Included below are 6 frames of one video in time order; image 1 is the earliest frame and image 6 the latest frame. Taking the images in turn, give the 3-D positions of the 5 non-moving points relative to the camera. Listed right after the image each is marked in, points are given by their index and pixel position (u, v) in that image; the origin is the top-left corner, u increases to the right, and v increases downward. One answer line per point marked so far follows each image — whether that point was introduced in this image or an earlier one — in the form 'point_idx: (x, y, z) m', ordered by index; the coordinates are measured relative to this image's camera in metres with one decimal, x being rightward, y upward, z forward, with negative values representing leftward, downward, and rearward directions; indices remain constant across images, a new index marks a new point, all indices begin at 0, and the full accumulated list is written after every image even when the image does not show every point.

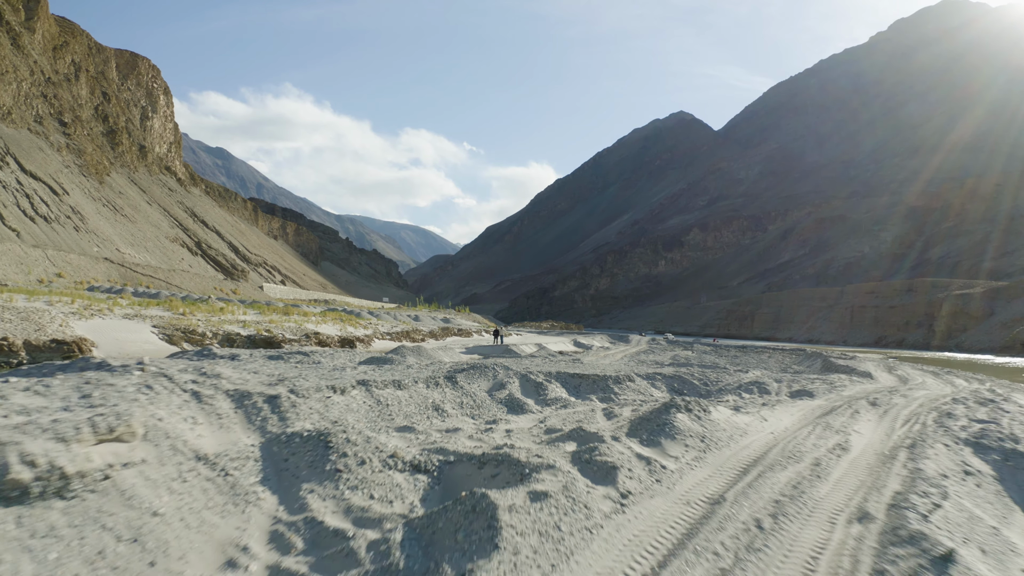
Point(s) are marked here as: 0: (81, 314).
0: (-11.6, -0.7, +15.3) m
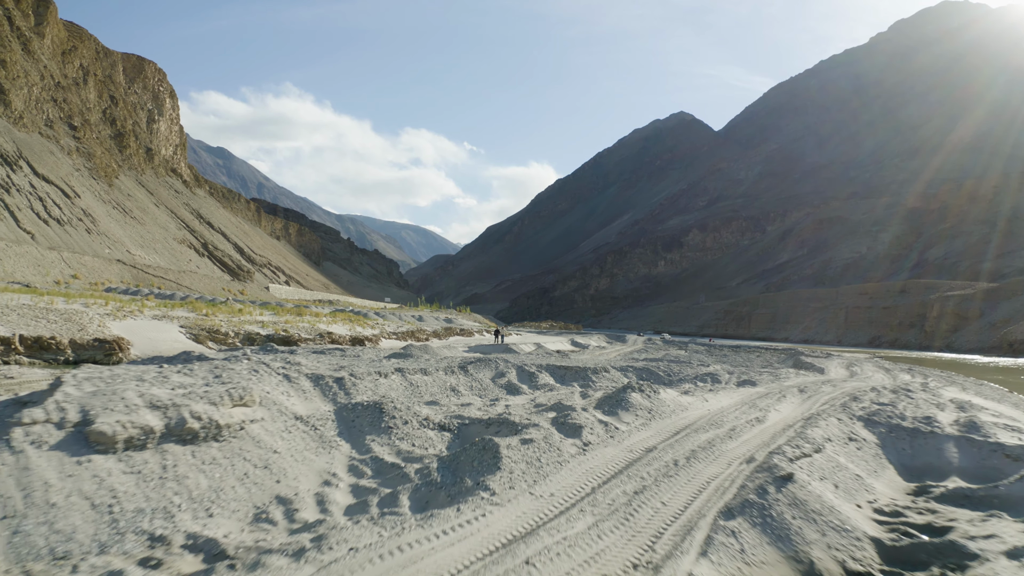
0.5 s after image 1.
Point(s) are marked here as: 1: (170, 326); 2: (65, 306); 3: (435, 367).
0: (-11.6, -0.8, +16.6) m
1: (-10.2, -1.1, +17.0) m
2: (-12.5, -0.5, +16.0) m
3: (-1.6, -1.5, +11.6) m
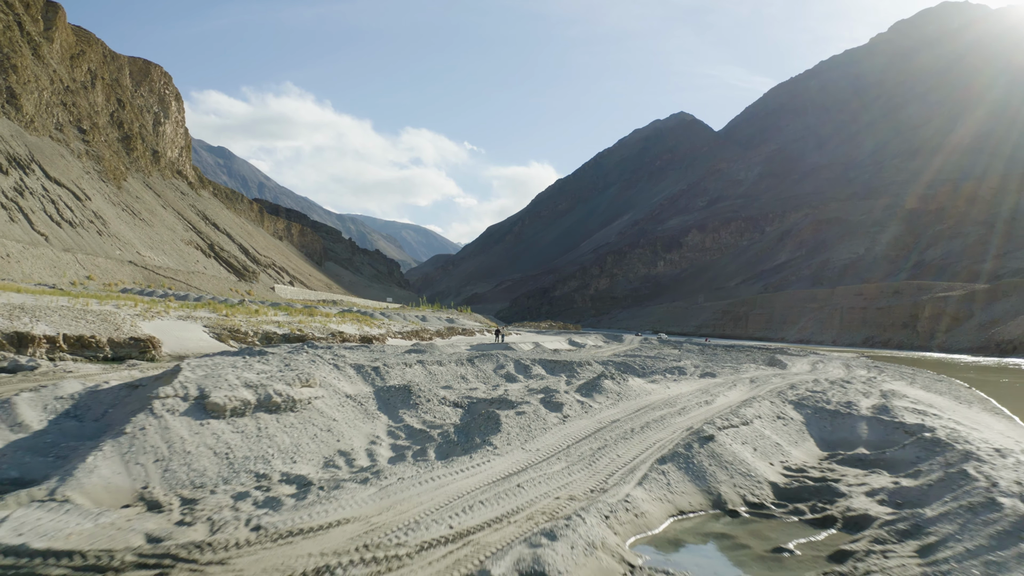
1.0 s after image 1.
0: (-11.6, -0.9, +17.9) m
1: (-10.2, -1.2, +18.3) m
2: (-12.5, -0.6, +17.3) m
3: (-1.6, -1.6, +12.9) m
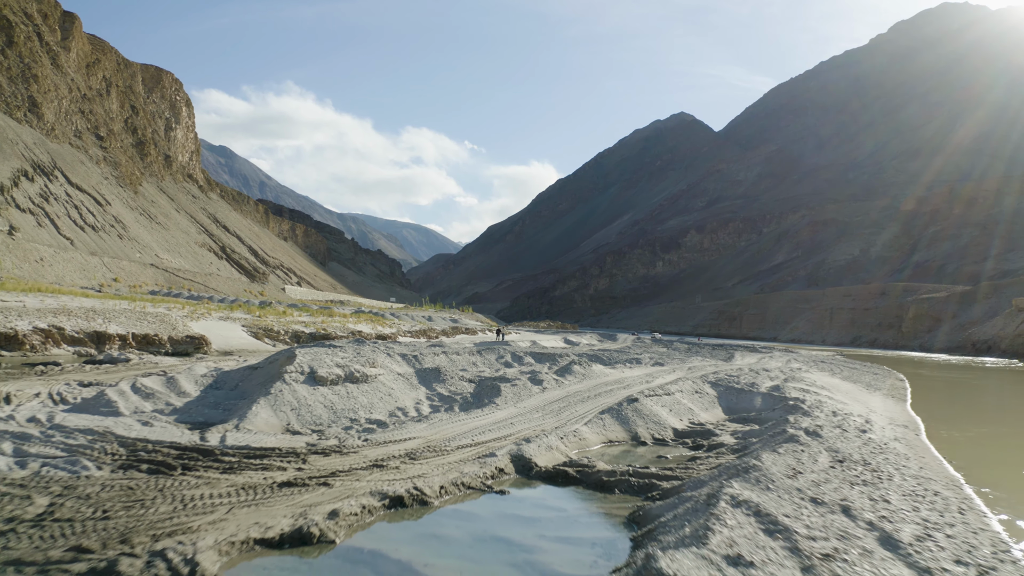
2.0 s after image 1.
0: (-11.6, -1.0, +20.6) m
1: (-10.2, -1.4, +21.1) m
2: (-12.6, -0.8, +20.1) m
3: (-1.6, -1.8, +15.6) m
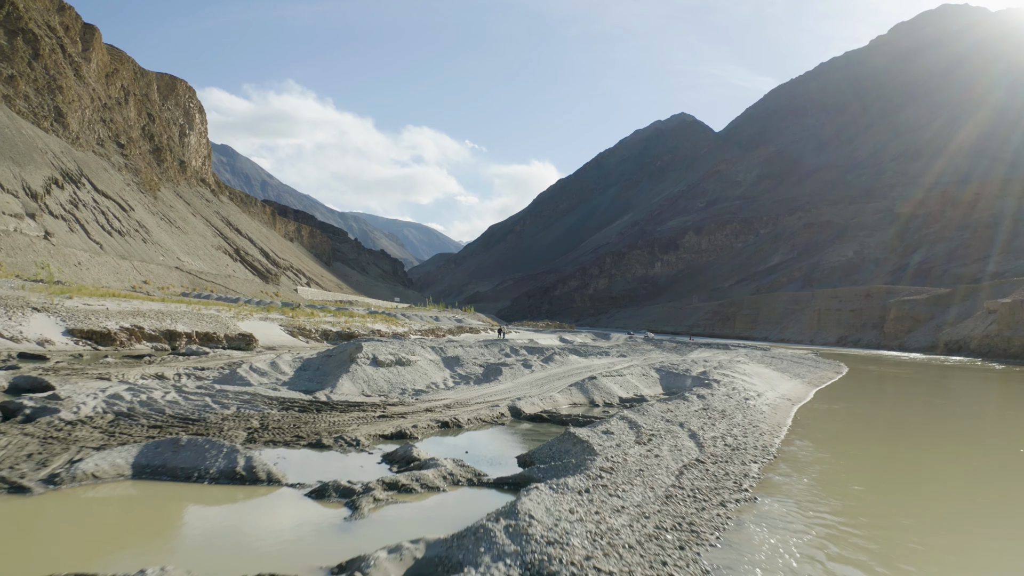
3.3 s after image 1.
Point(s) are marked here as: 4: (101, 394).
0: (-11.6, -1.3, +24.2) m
1: (-10.3, -1.6, +24.6) m
2: (-12.6, -1.0, +23.6) m
3: (-1.7, -2.1, +19.1) m
4: (-6.1, -1.6, +8.6) m
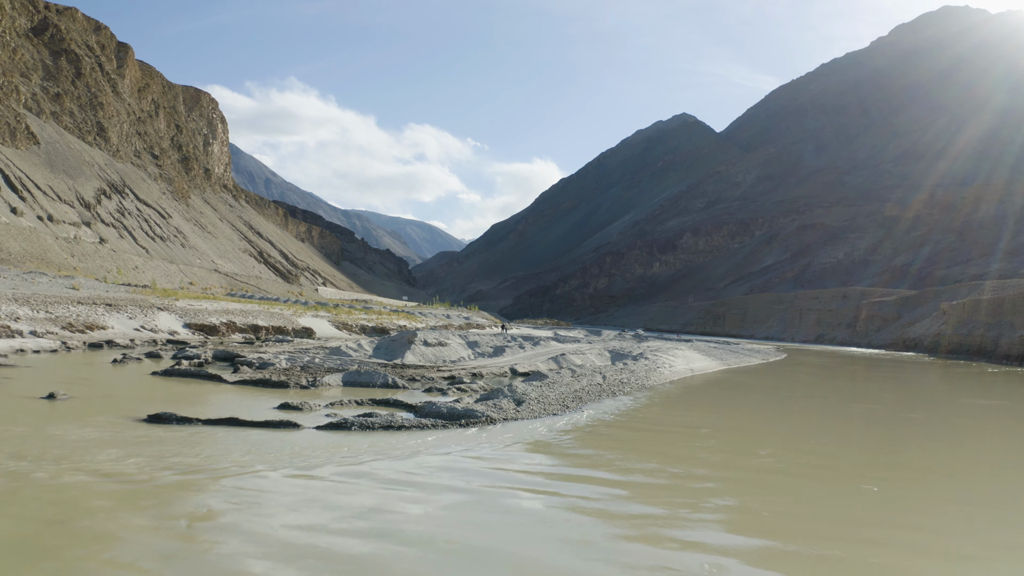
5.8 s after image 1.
0: (-11.6, -1.5, +30.7) m
1: (-10.2, -1.8, +31.1) m
2: (-12.5, -1.2, +30.1) m
3: (-1.6, -2.3, +25.6) m
4: (-6.1, -1.8, +15.1) m
